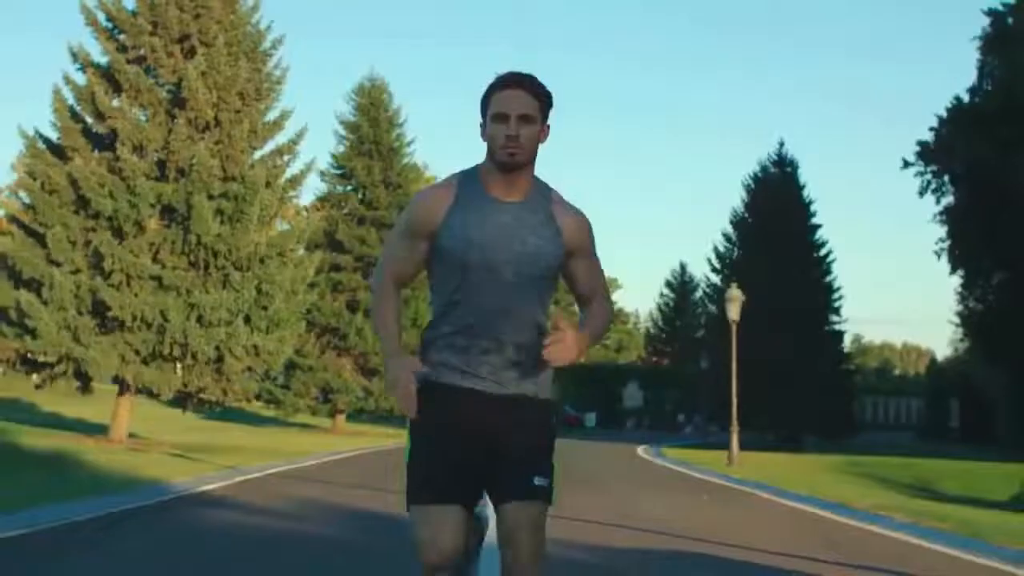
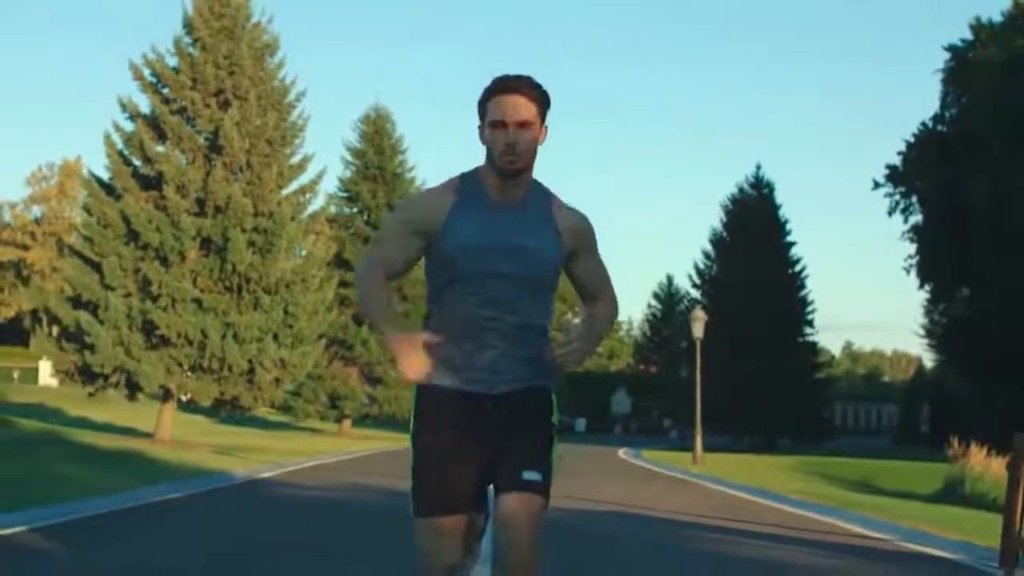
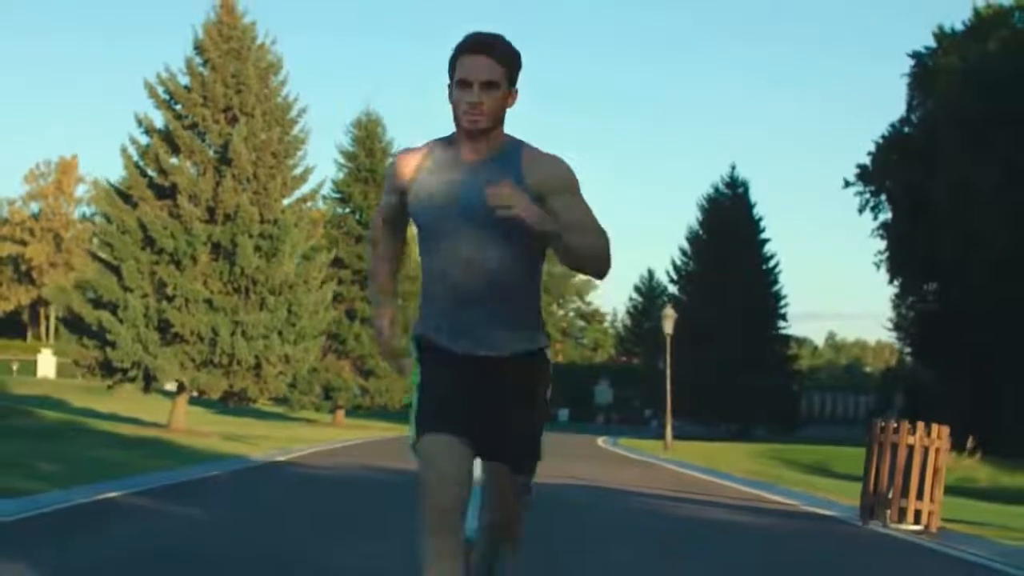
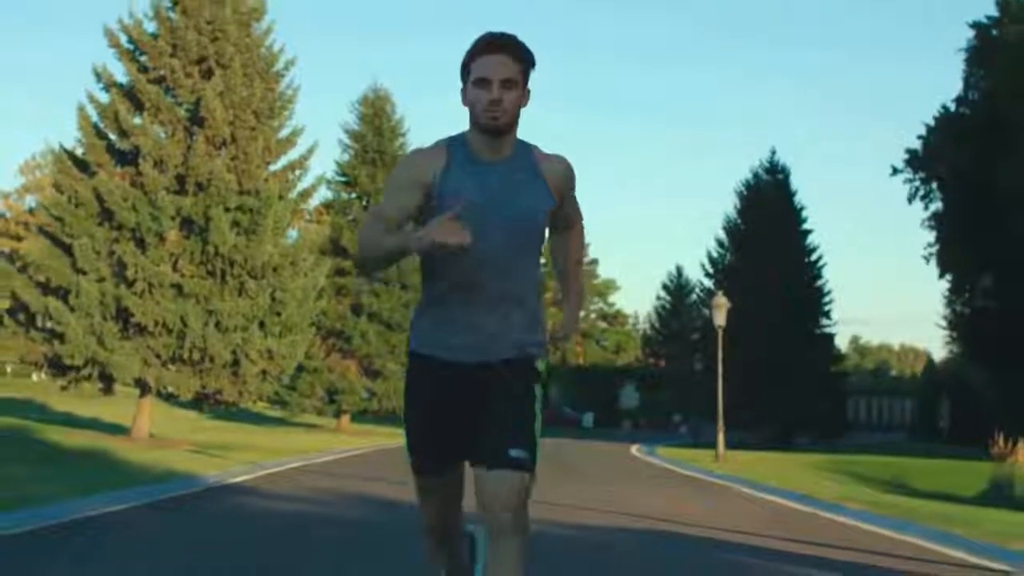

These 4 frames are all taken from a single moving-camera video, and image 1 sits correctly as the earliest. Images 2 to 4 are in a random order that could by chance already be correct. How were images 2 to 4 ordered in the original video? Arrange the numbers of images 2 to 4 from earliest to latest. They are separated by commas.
4, 2, 3
